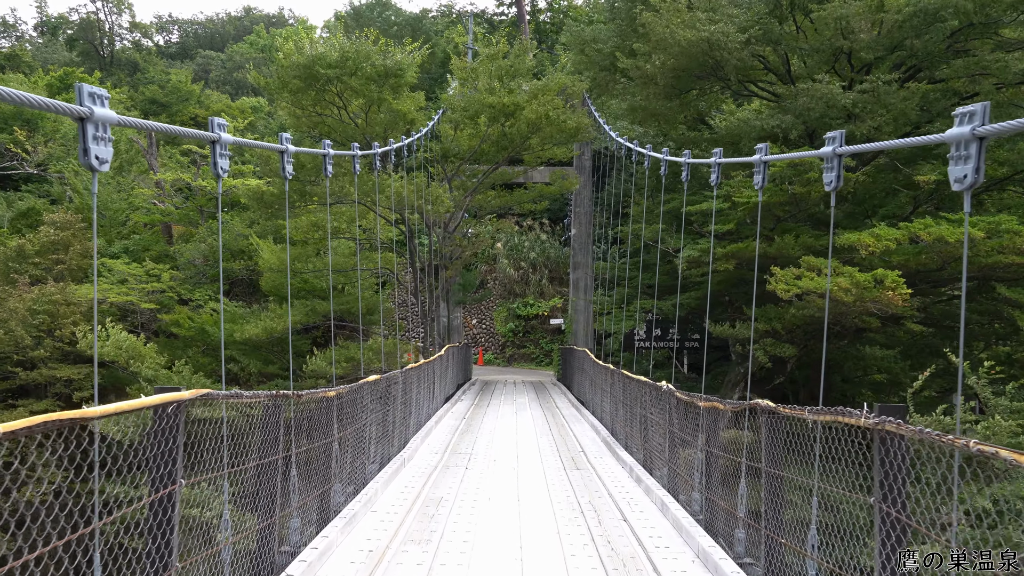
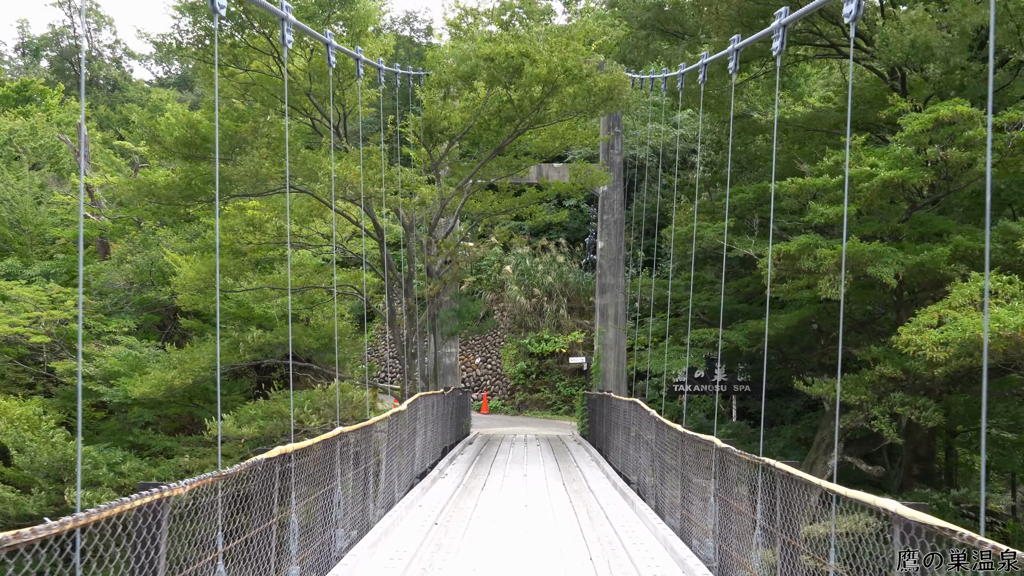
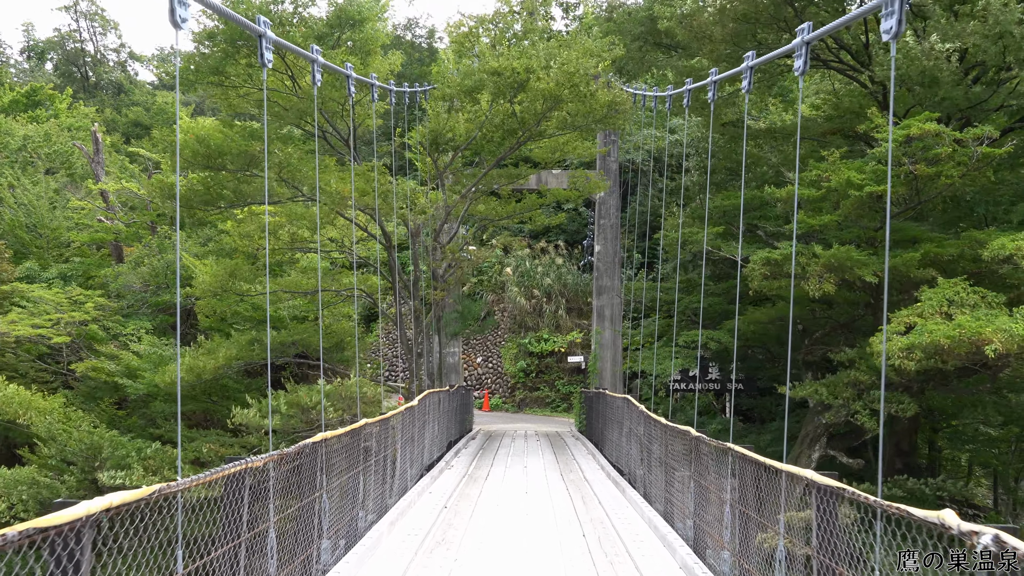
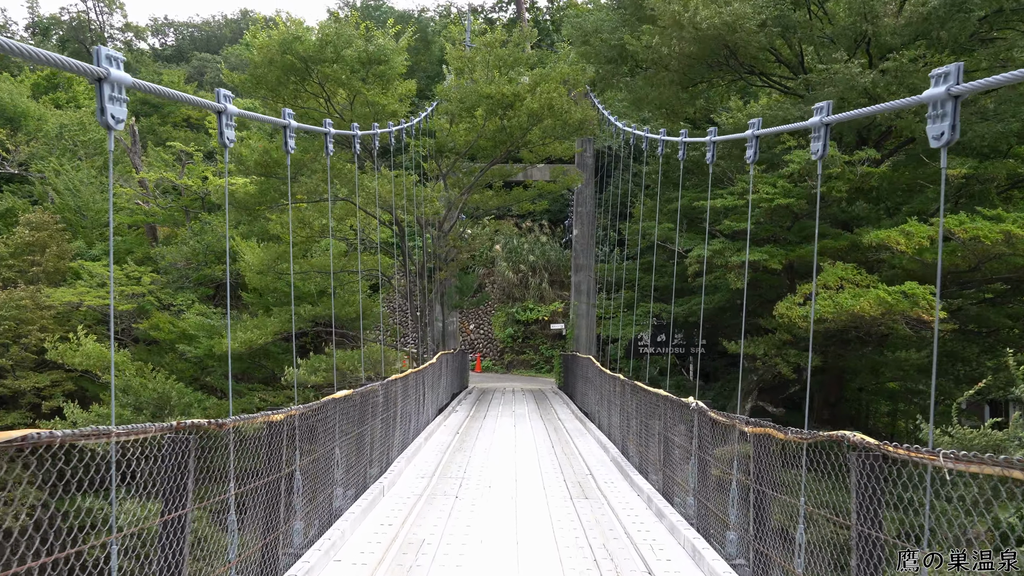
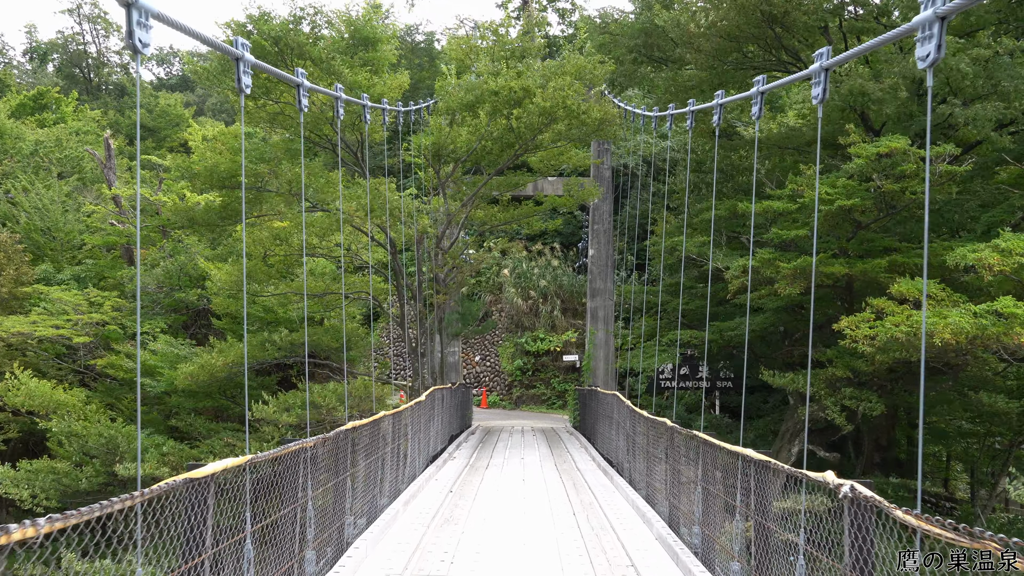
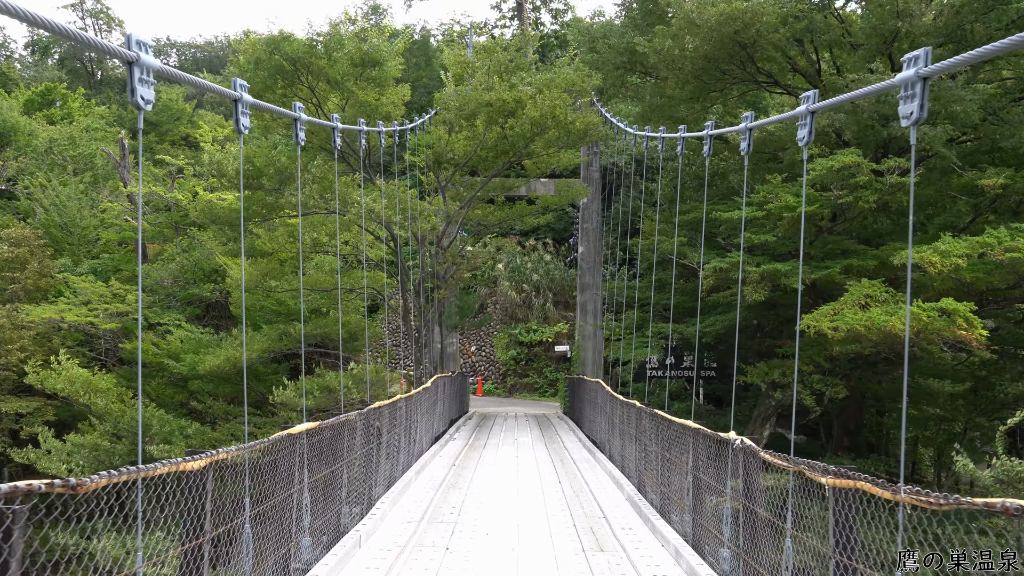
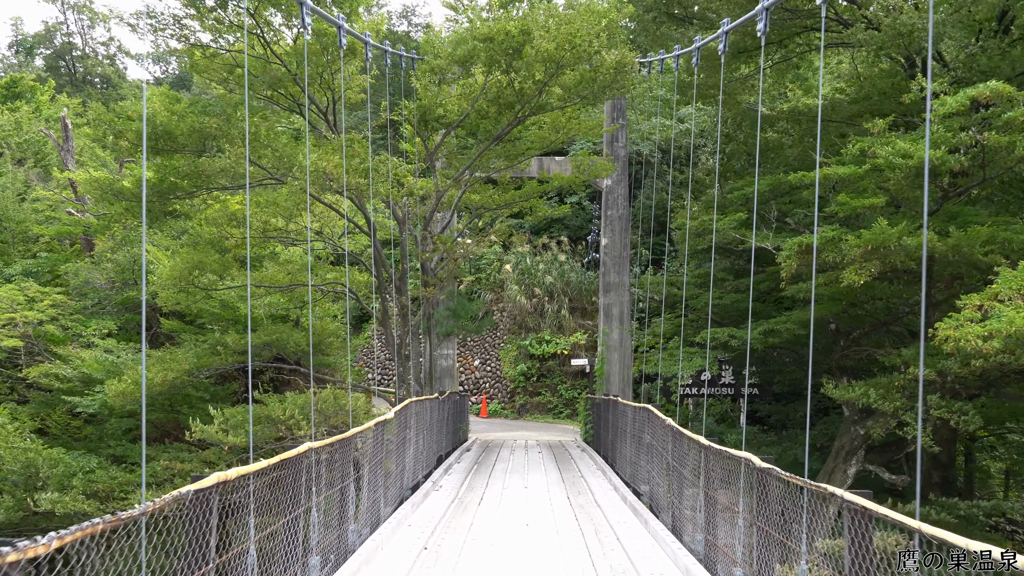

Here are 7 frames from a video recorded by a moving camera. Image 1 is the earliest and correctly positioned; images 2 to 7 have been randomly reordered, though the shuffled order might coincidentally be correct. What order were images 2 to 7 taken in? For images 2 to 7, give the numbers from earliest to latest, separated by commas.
4, 6, 5, 3, 2, 7
